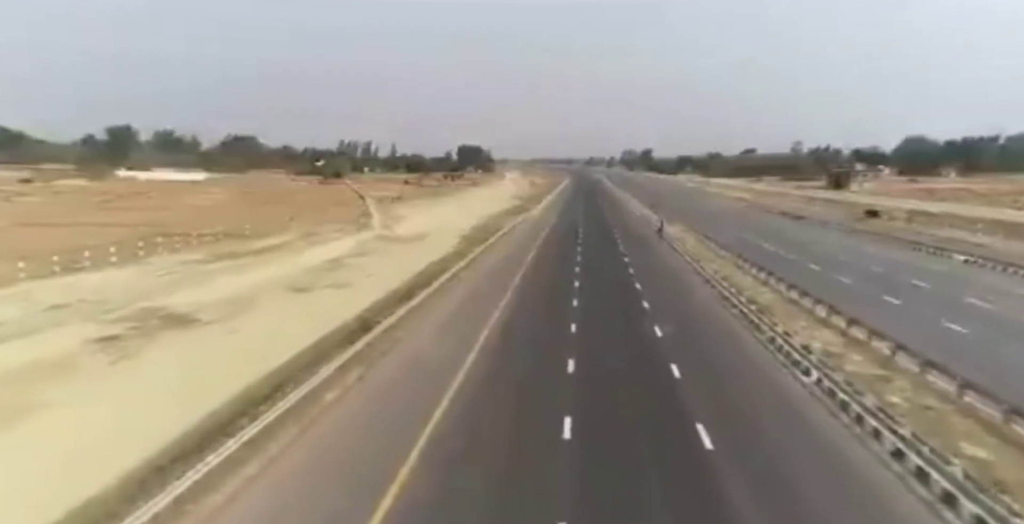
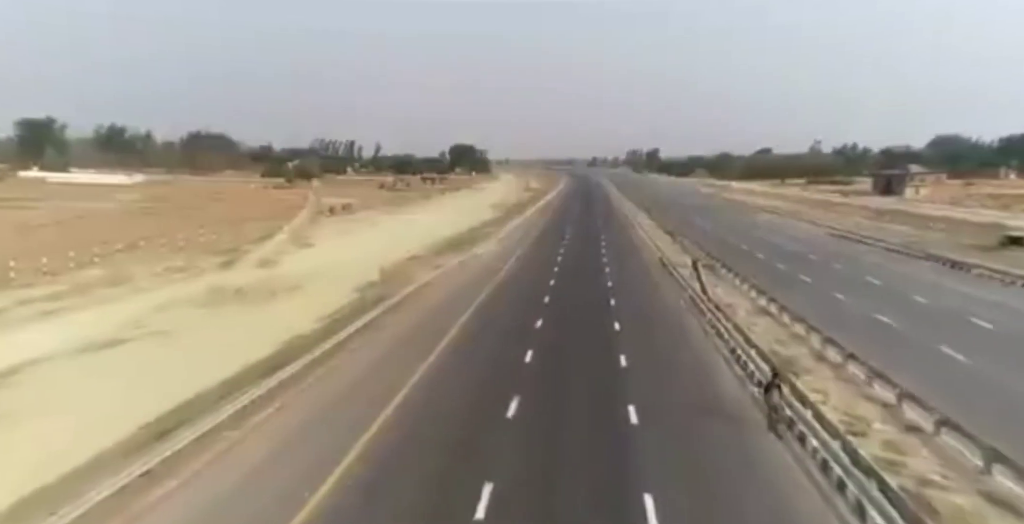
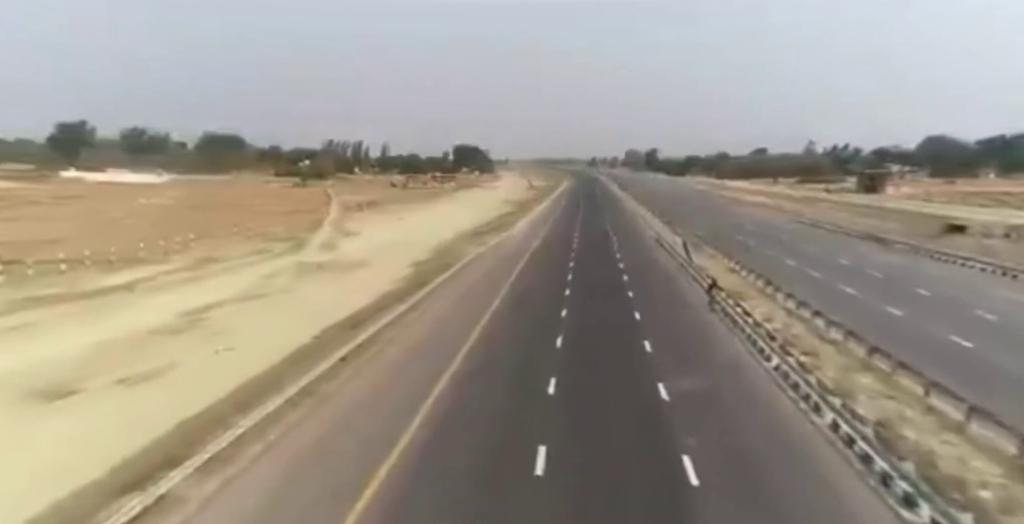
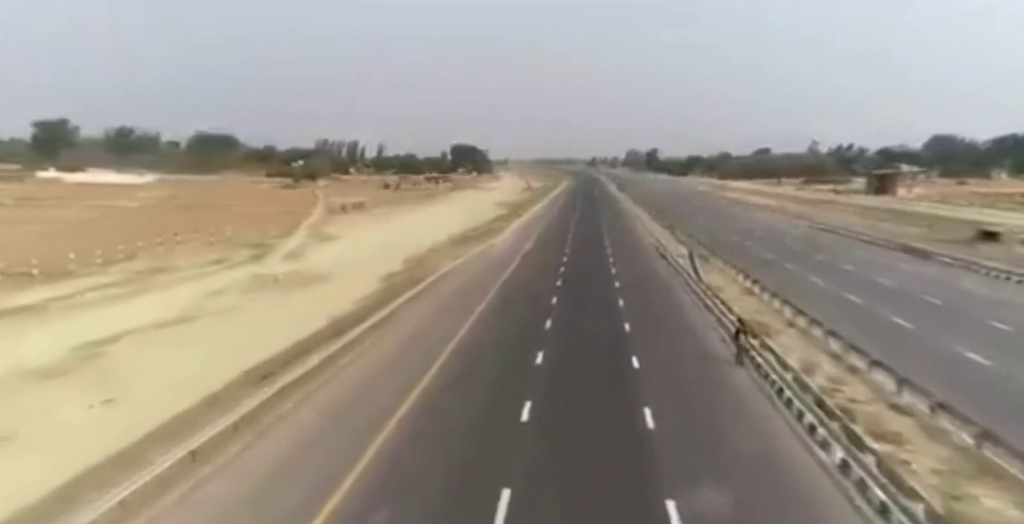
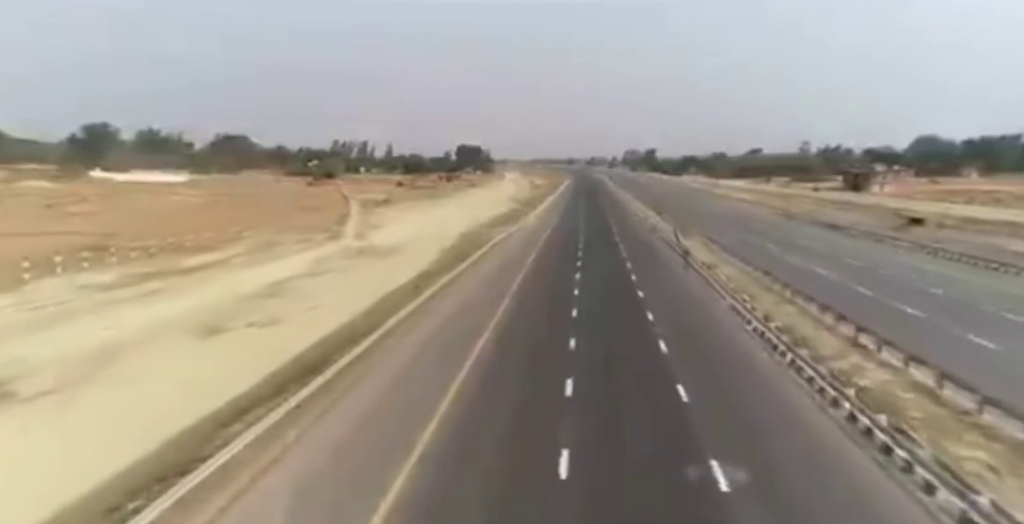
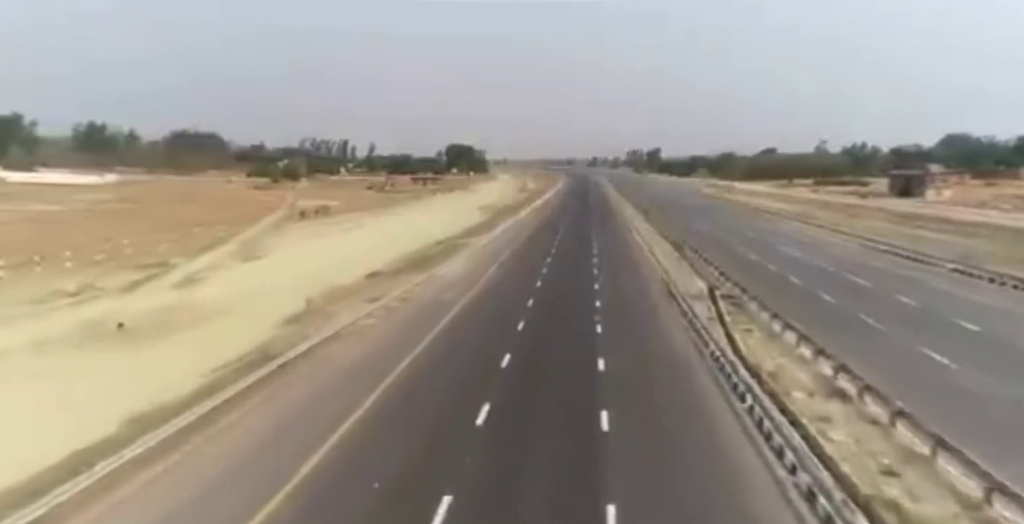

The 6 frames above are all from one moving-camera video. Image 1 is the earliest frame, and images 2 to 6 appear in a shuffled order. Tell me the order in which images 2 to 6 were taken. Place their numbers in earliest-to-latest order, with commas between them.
5, 3, 4, 2, 6
